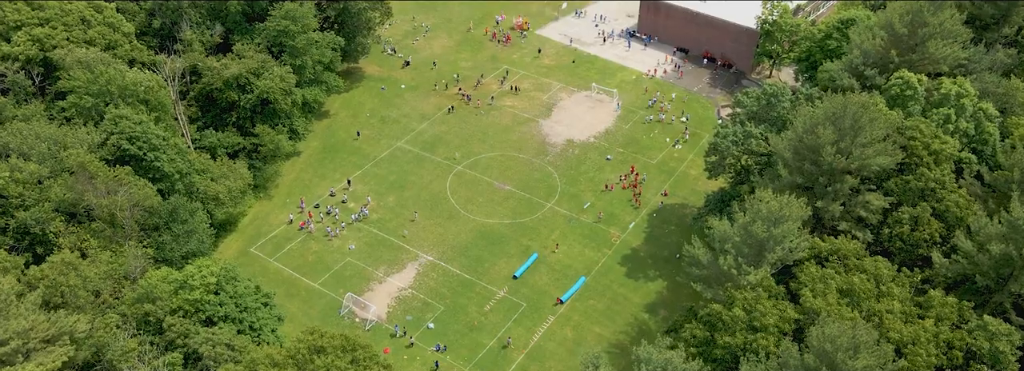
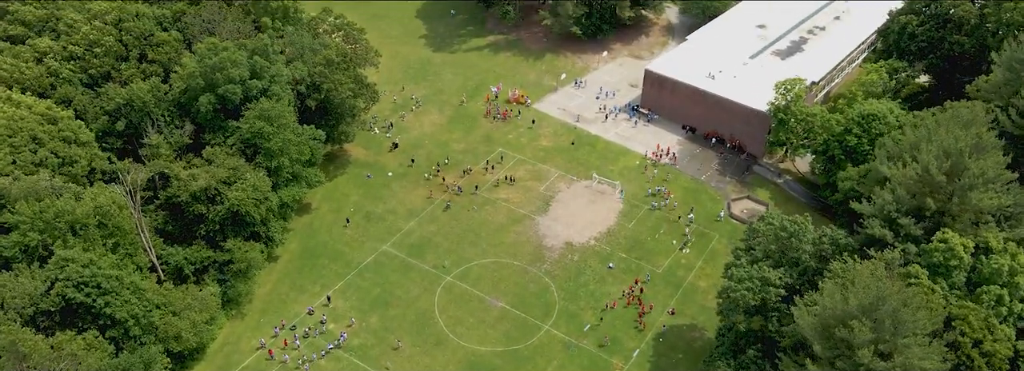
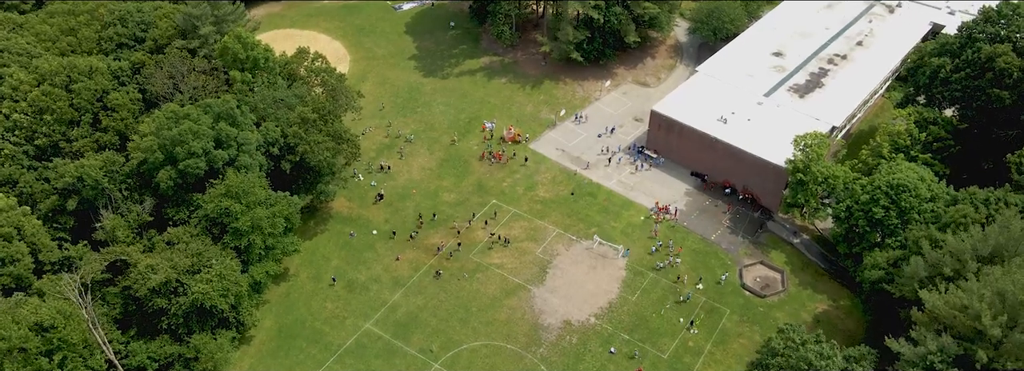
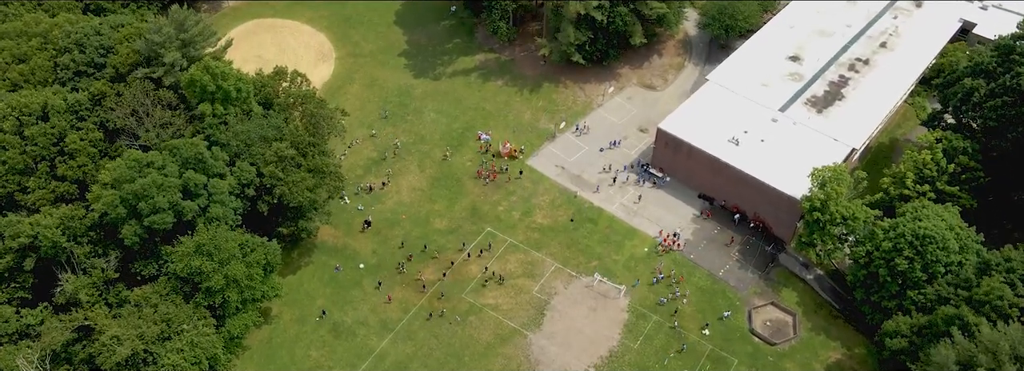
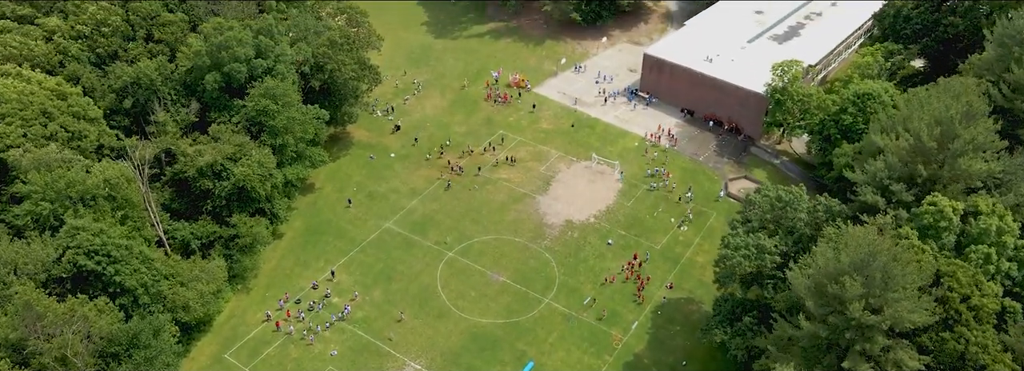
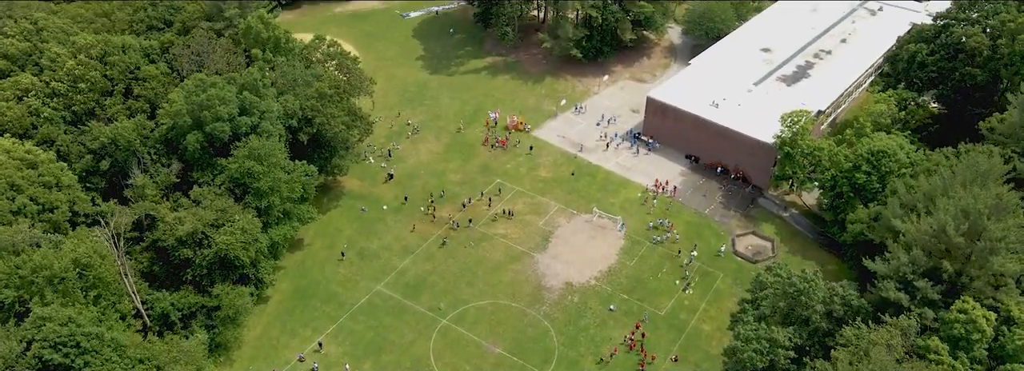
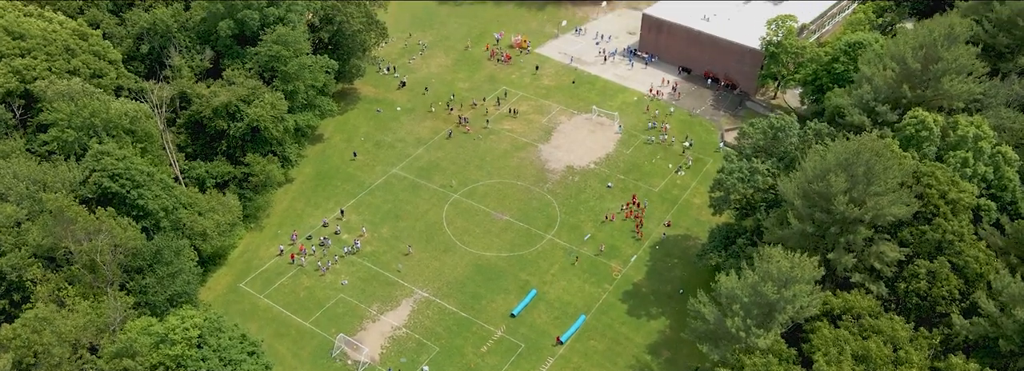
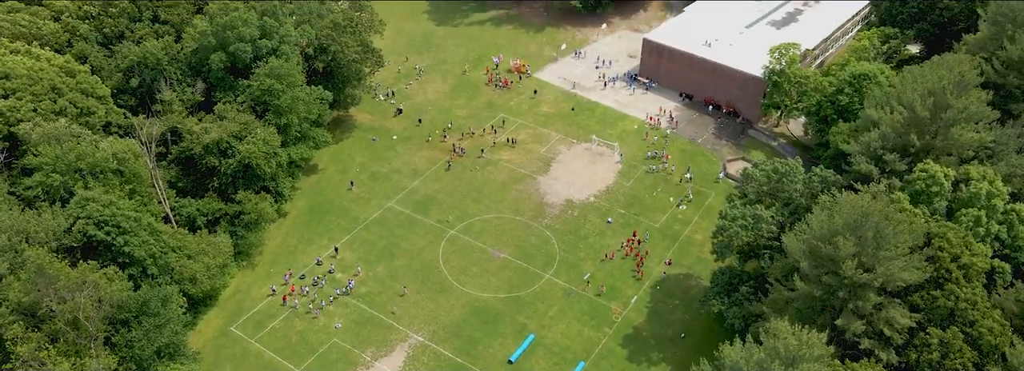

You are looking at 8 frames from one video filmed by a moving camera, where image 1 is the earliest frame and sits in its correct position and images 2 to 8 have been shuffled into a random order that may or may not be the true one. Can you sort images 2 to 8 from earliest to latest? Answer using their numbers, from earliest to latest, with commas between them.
7, 8, 5, 2, 6, 3, 4
